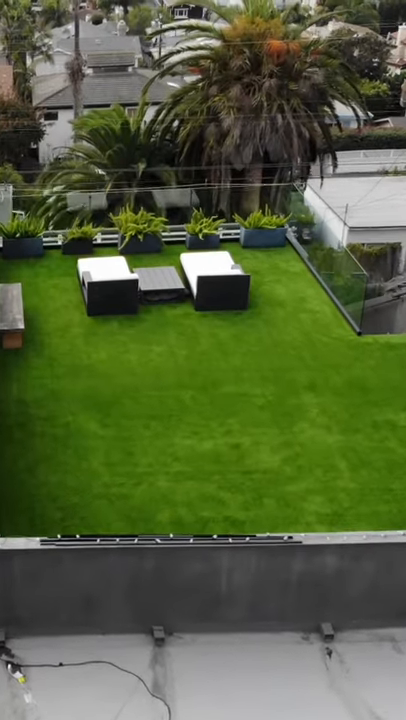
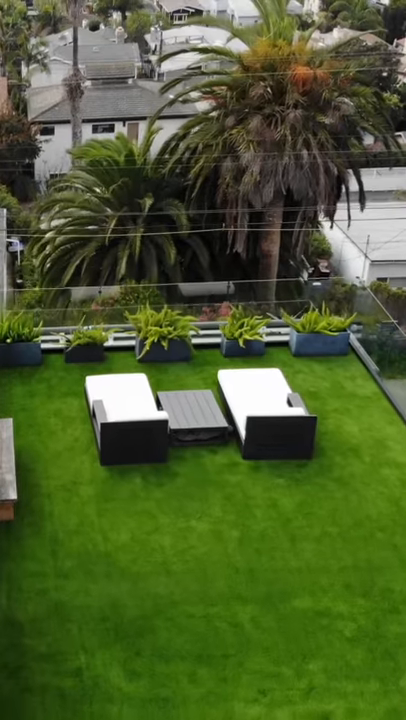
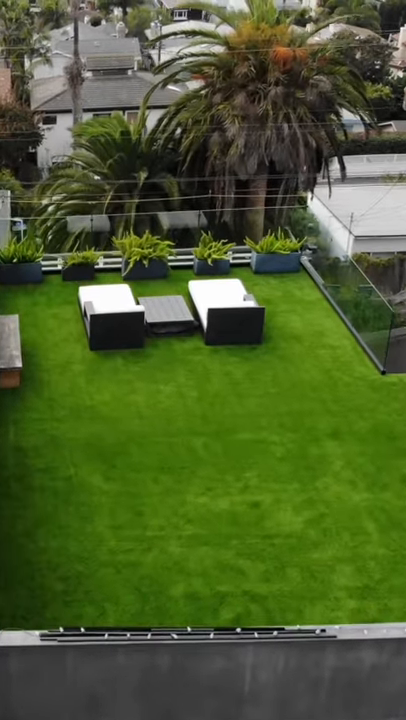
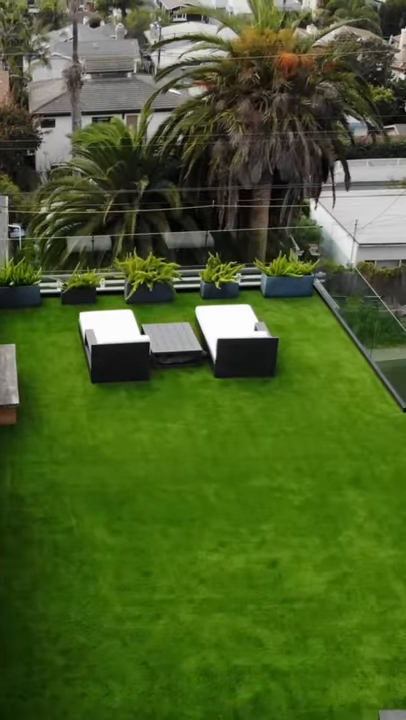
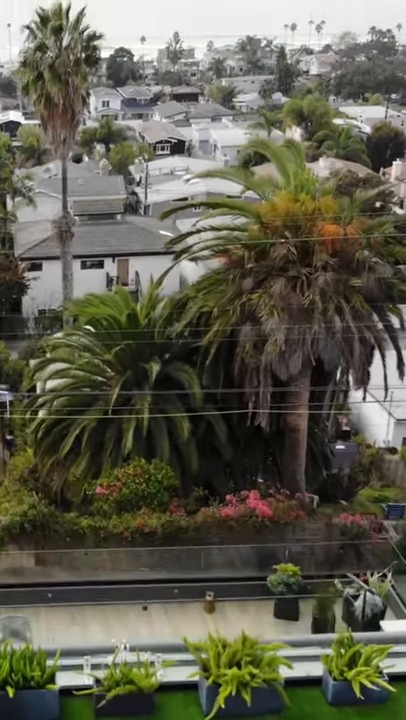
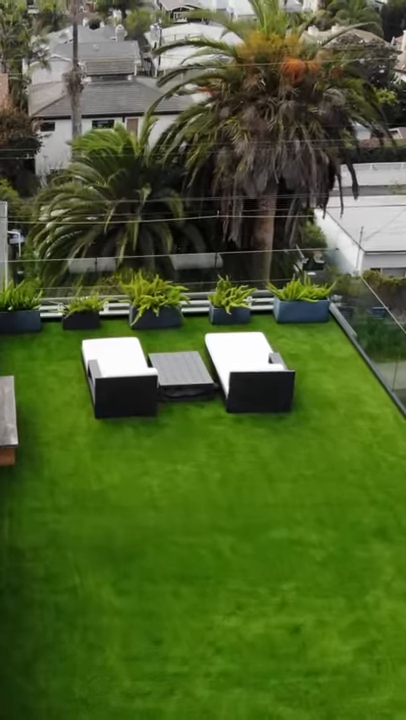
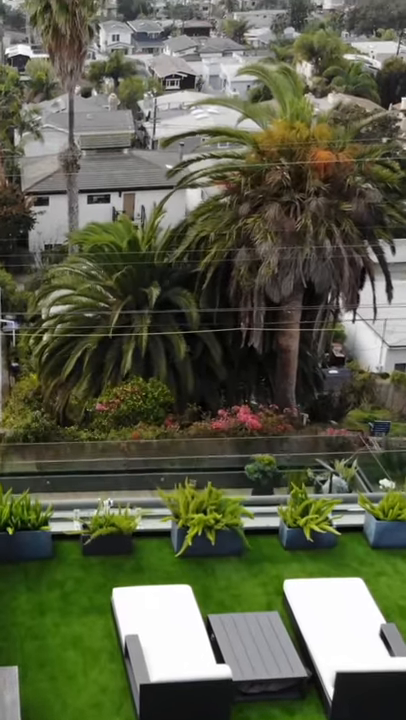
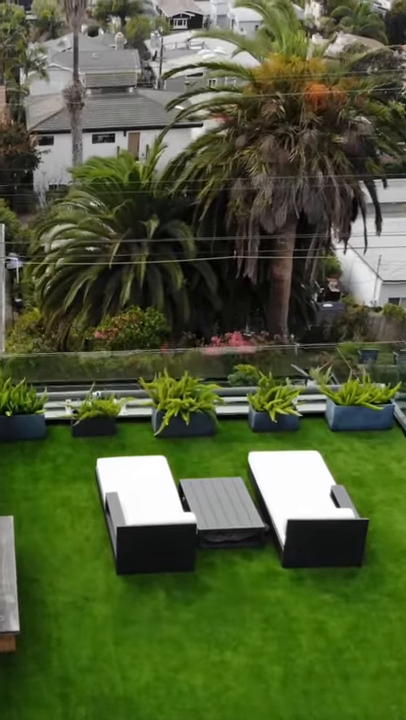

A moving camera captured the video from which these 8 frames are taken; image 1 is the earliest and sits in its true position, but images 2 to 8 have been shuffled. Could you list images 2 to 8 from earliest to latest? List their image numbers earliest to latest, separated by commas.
3, 4, 6, 2, 8, 7, 5
